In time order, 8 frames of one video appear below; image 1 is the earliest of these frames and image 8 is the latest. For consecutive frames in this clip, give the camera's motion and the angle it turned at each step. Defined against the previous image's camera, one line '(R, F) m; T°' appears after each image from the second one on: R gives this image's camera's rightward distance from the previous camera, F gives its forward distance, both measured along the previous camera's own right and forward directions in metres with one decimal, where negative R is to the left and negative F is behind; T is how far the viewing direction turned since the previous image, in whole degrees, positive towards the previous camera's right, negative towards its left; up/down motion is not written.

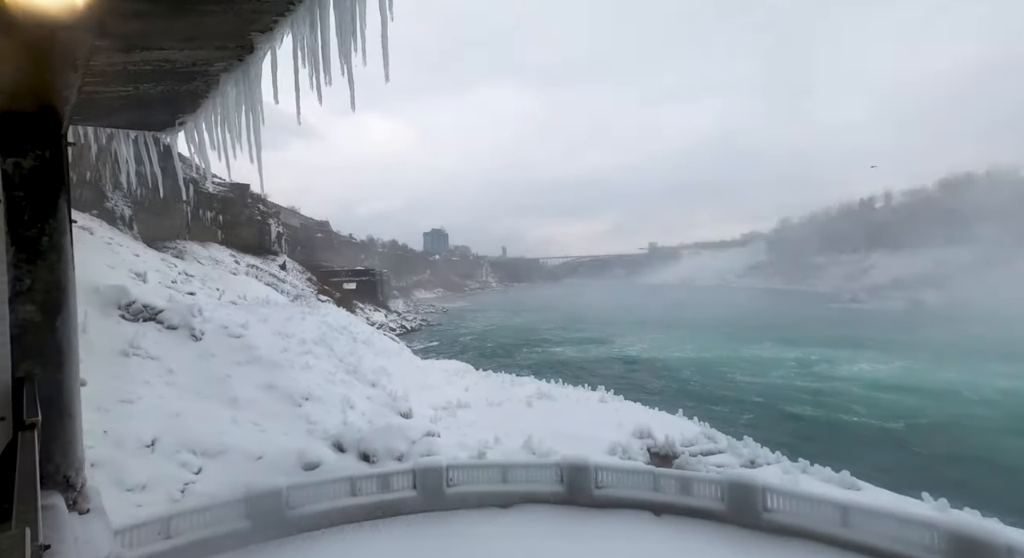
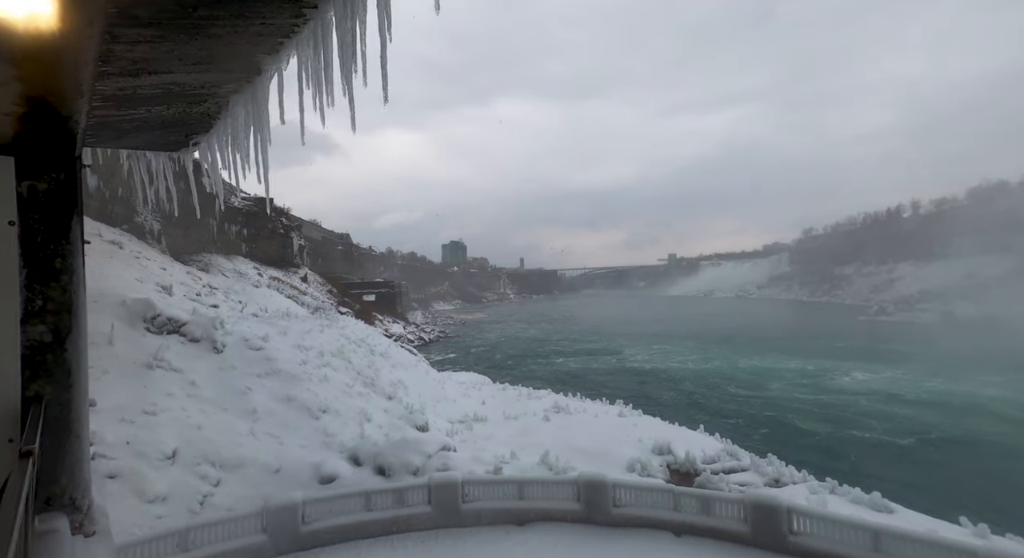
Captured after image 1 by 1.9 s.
(0.0, +0.1) m; -2°
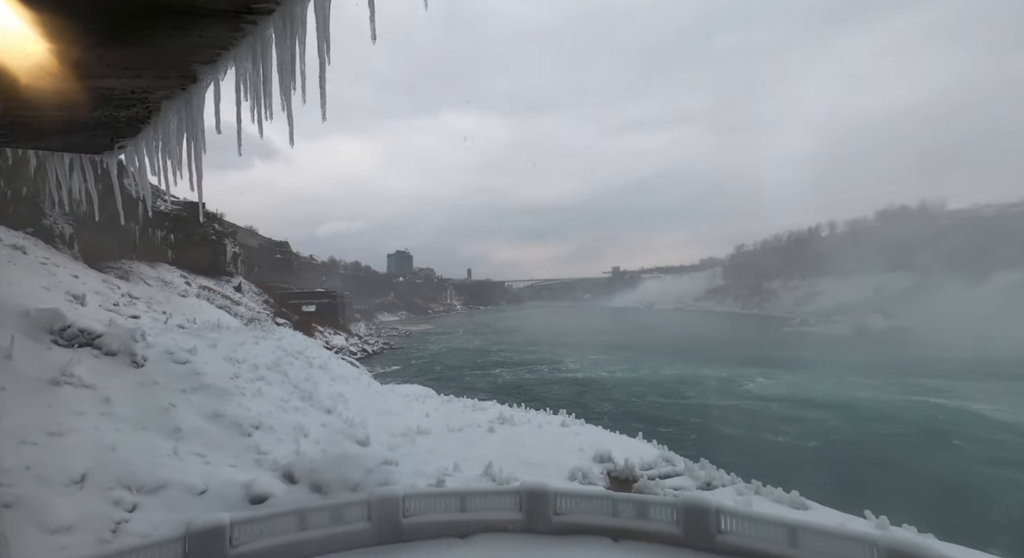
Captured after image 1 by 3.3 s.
(0.0, -0.1) m; +6°
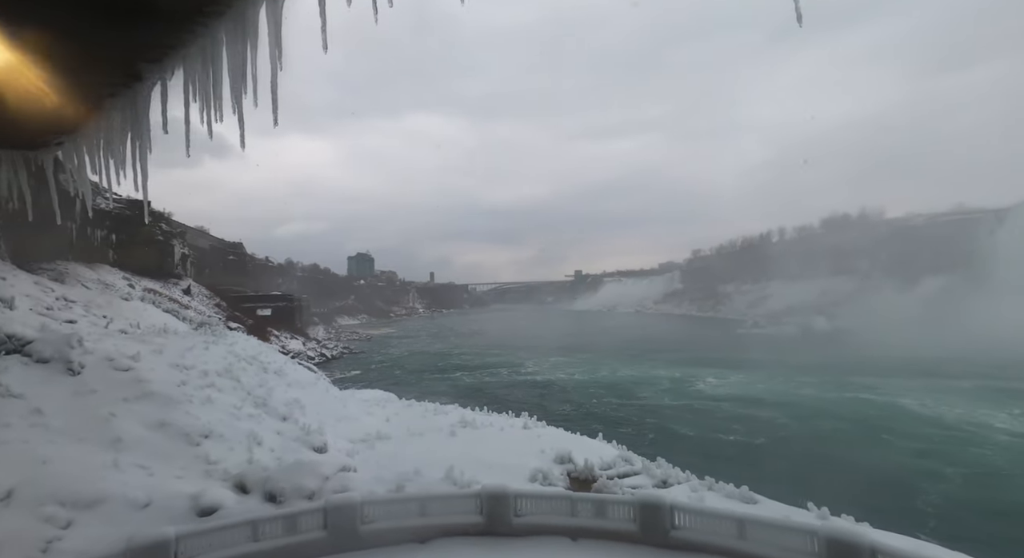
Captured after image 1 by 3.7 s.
(0.0, 0.0) m; +4°
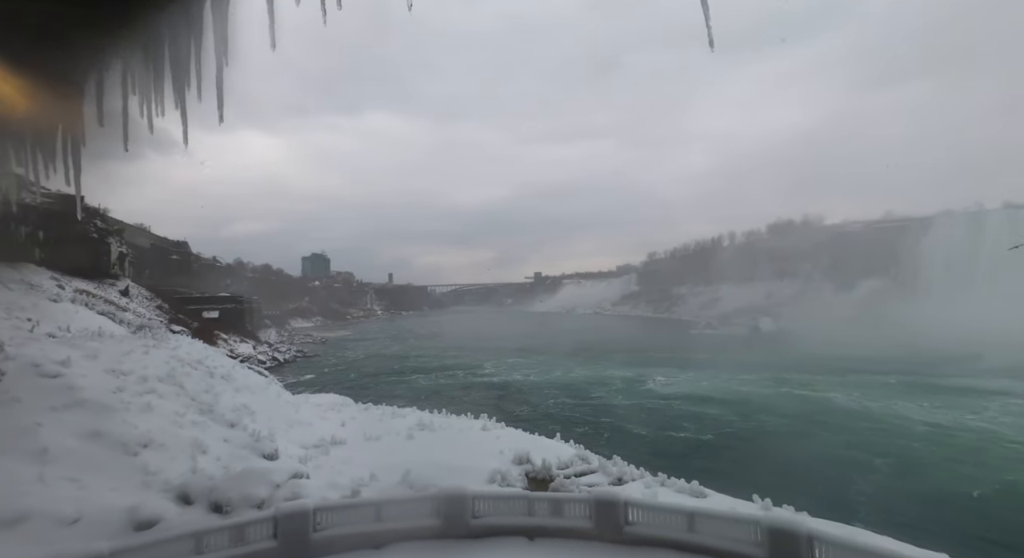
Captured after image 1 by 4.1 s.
(0.0, -0.1) m; +4°
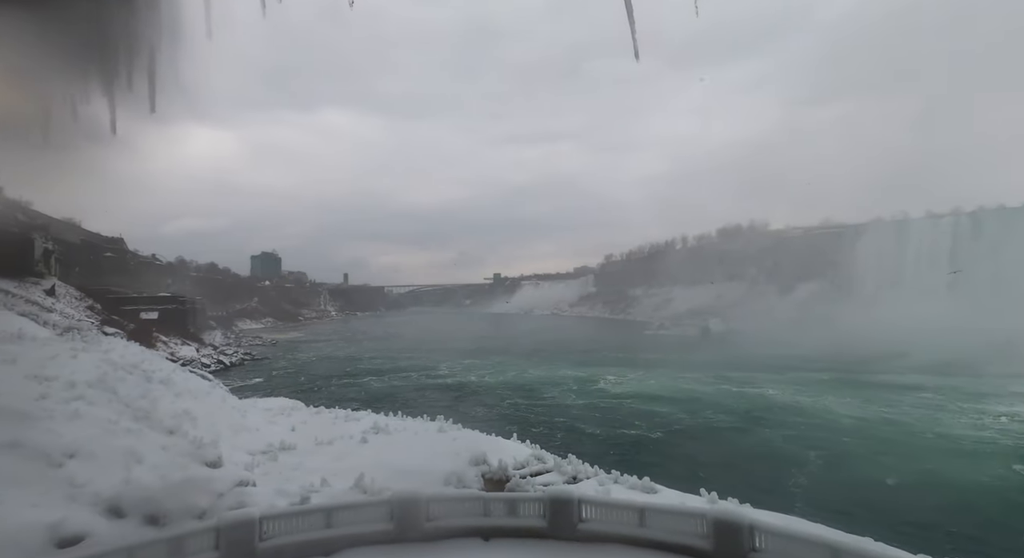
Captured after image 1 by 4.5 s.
(0.0, 0.0) m; +5°
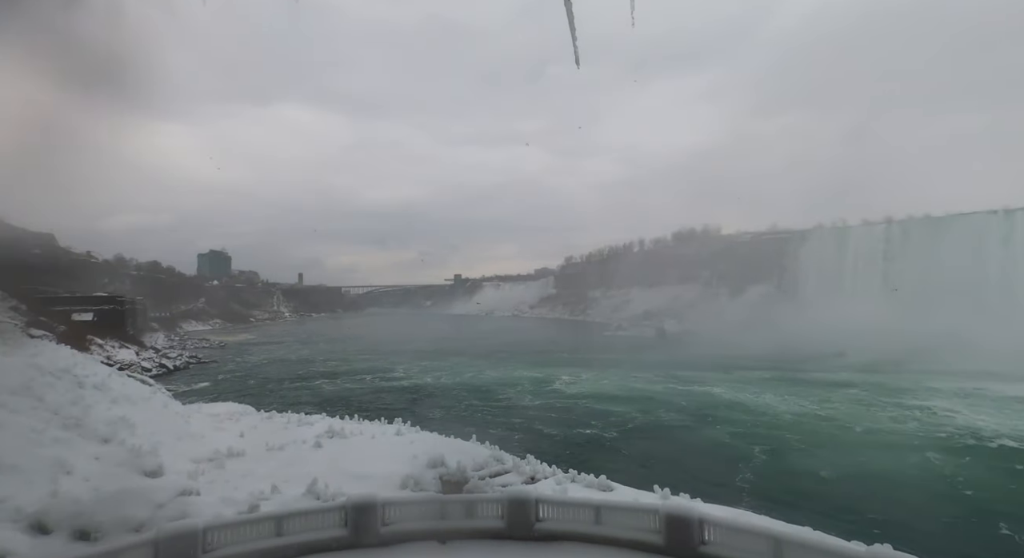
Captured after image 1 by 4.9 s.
(+1.7, -0.2) m; -30°
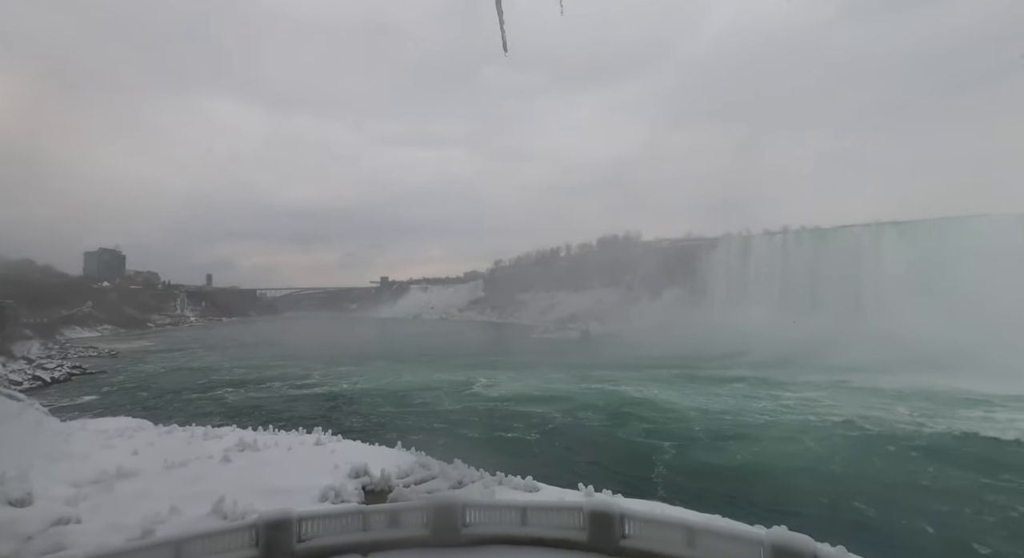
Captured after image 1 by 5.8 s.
(0.0, +0.1) m; +8°
